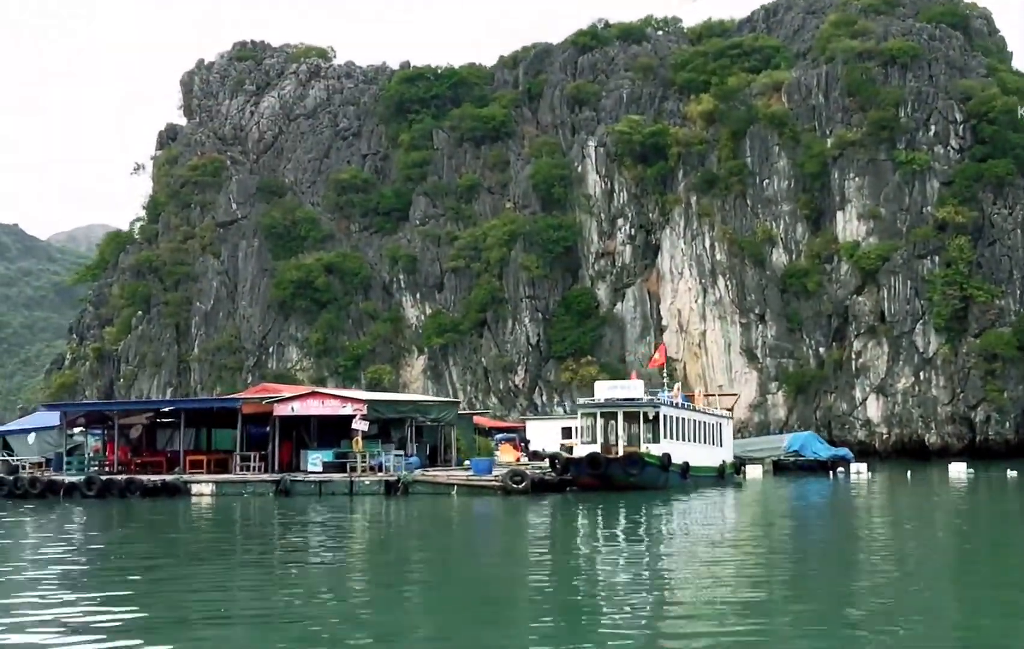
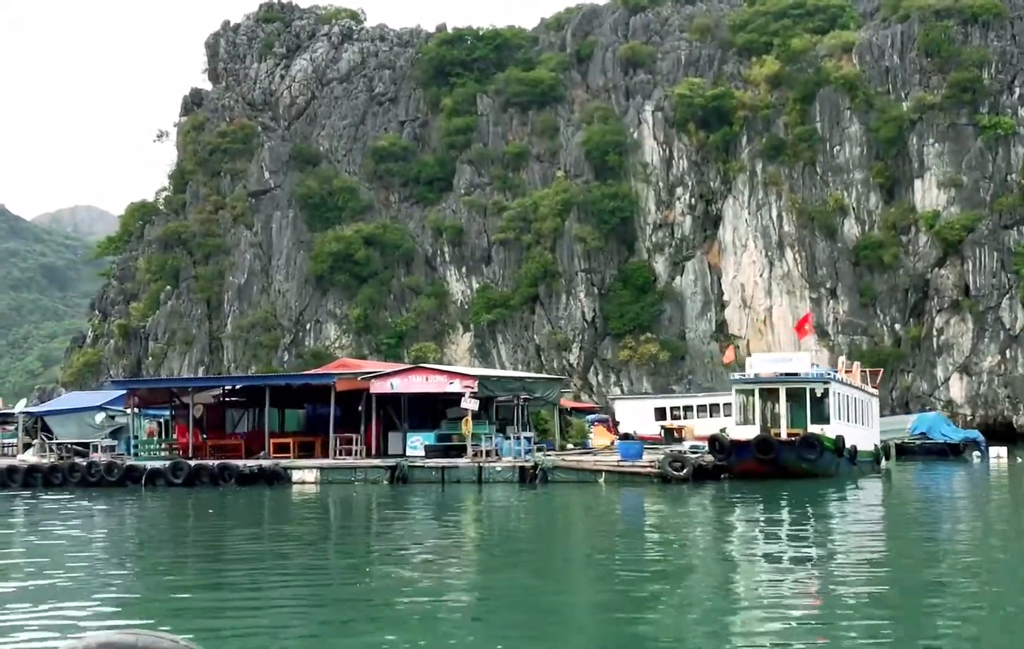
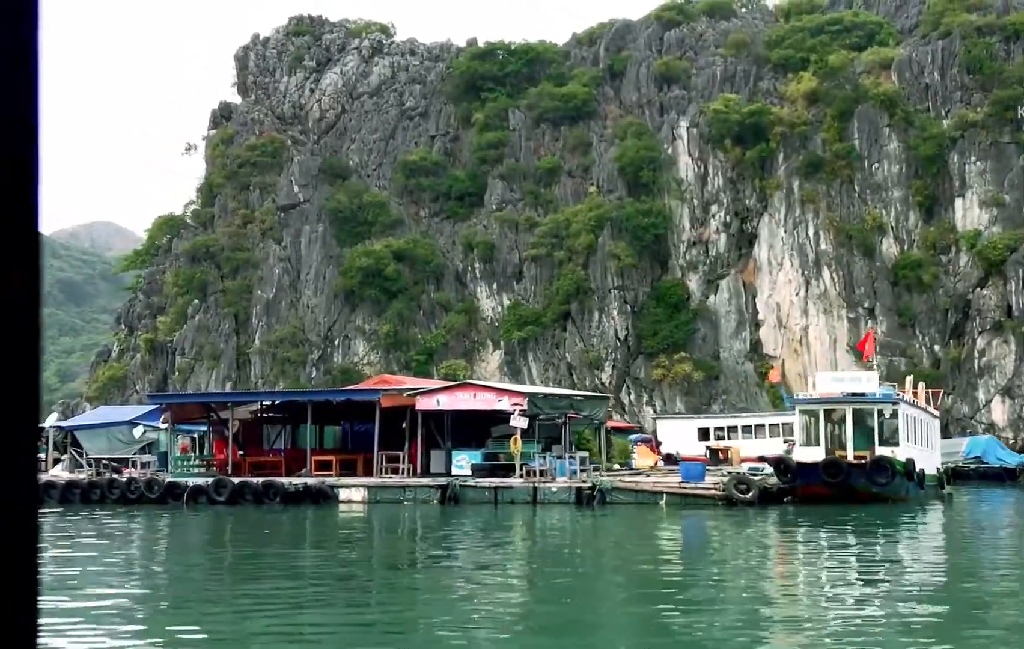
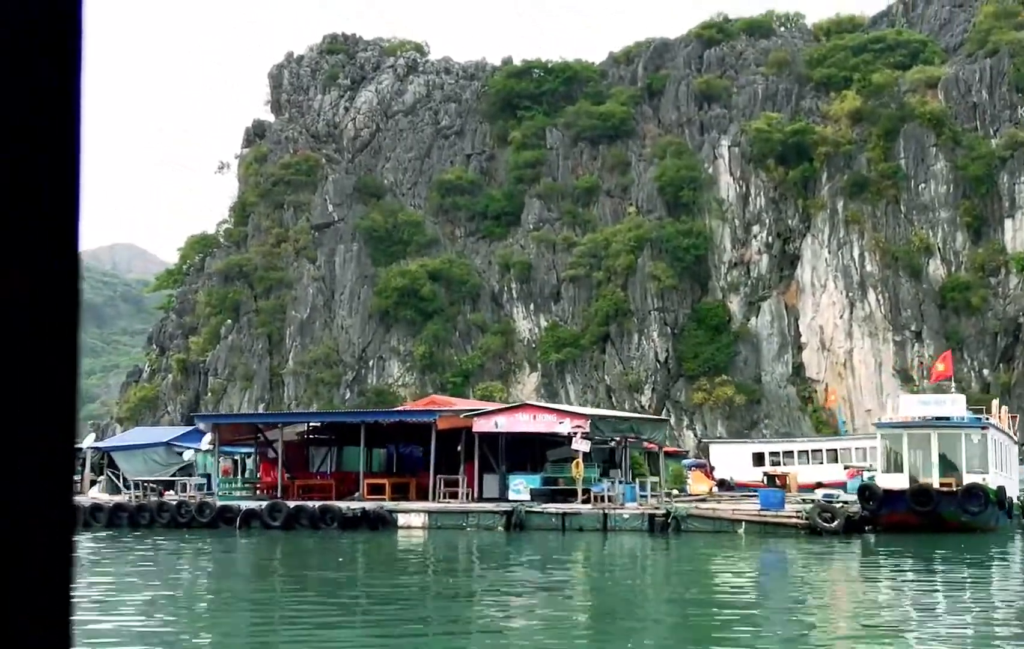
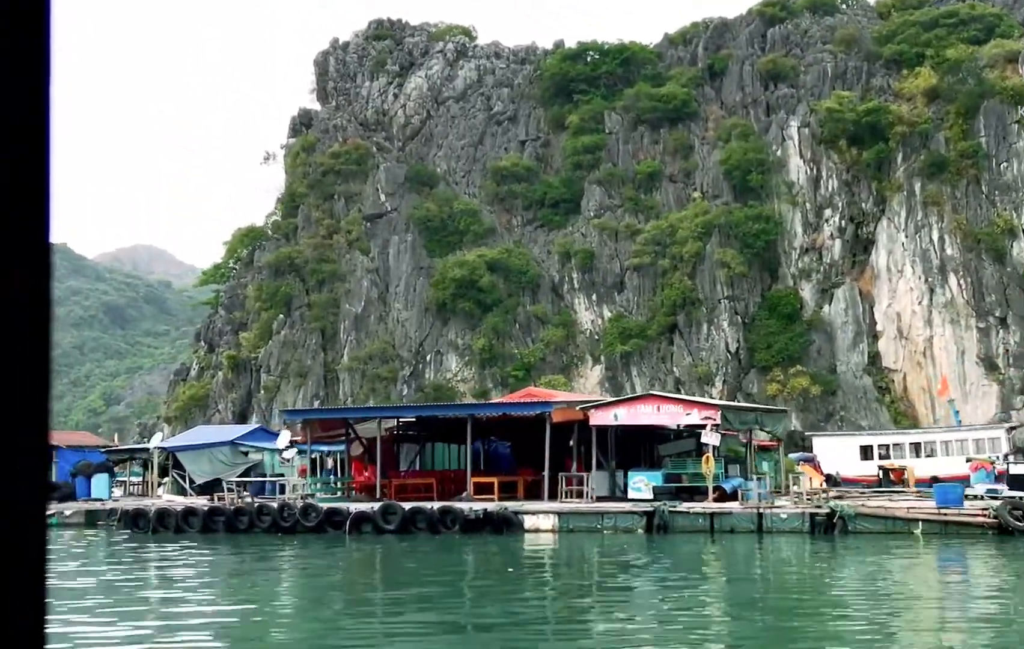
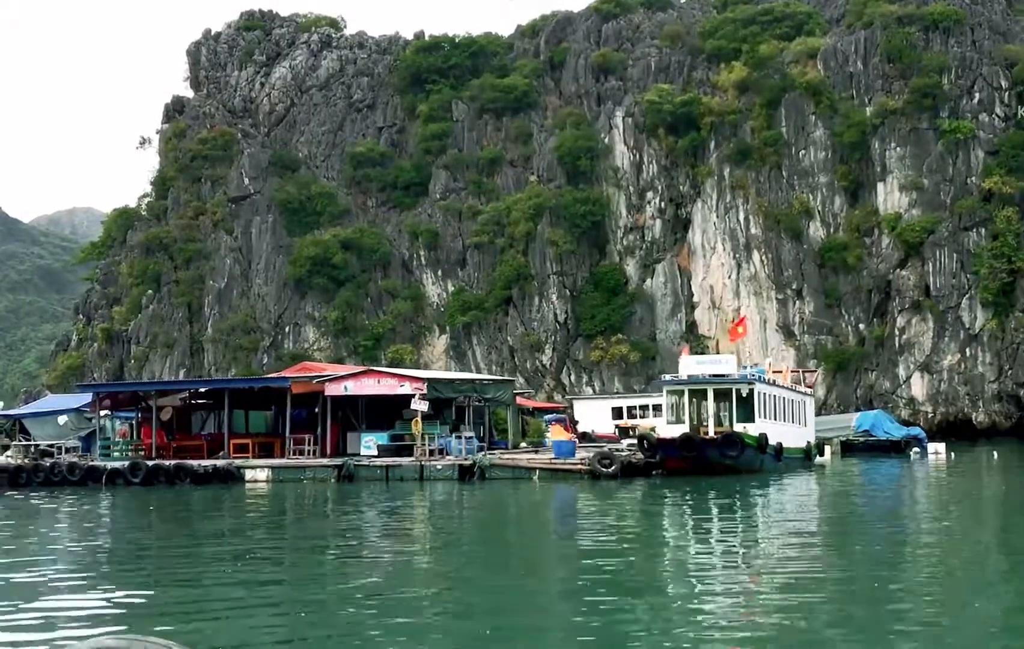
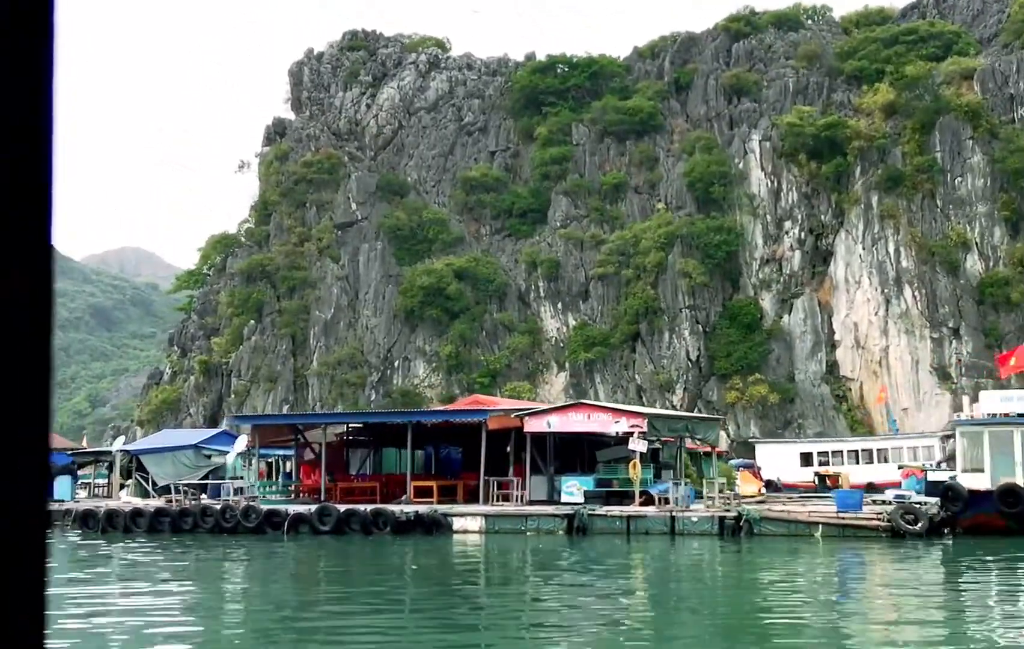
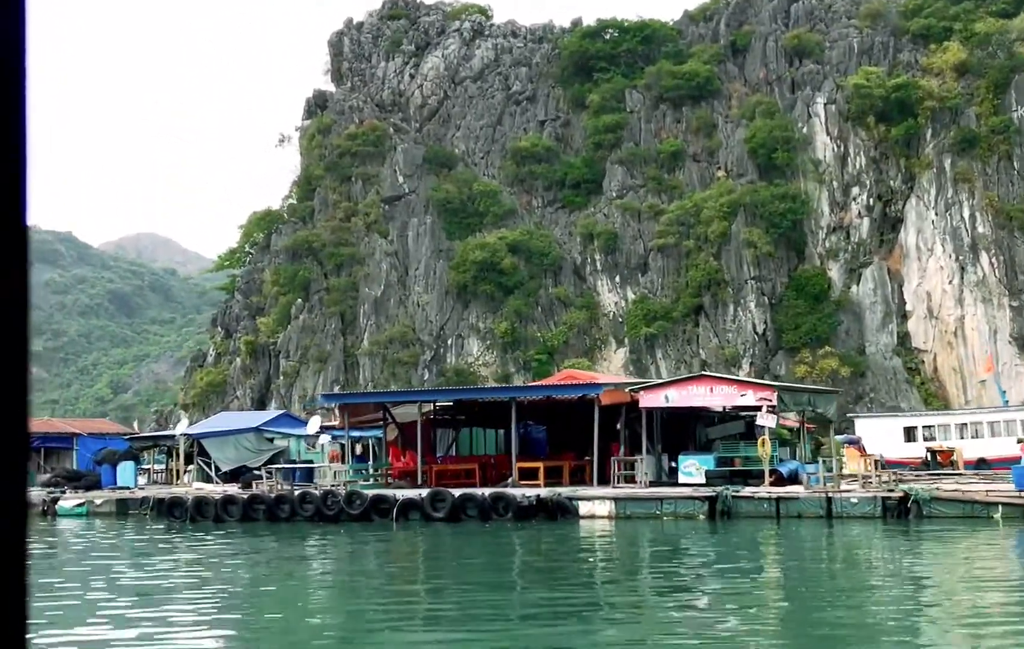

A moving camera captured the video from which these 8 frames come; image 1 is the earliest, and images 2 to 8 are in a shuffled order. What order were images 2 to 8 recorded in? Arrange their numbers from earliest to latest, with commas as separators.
6, 2, 3, 4, 7, 5, 8
